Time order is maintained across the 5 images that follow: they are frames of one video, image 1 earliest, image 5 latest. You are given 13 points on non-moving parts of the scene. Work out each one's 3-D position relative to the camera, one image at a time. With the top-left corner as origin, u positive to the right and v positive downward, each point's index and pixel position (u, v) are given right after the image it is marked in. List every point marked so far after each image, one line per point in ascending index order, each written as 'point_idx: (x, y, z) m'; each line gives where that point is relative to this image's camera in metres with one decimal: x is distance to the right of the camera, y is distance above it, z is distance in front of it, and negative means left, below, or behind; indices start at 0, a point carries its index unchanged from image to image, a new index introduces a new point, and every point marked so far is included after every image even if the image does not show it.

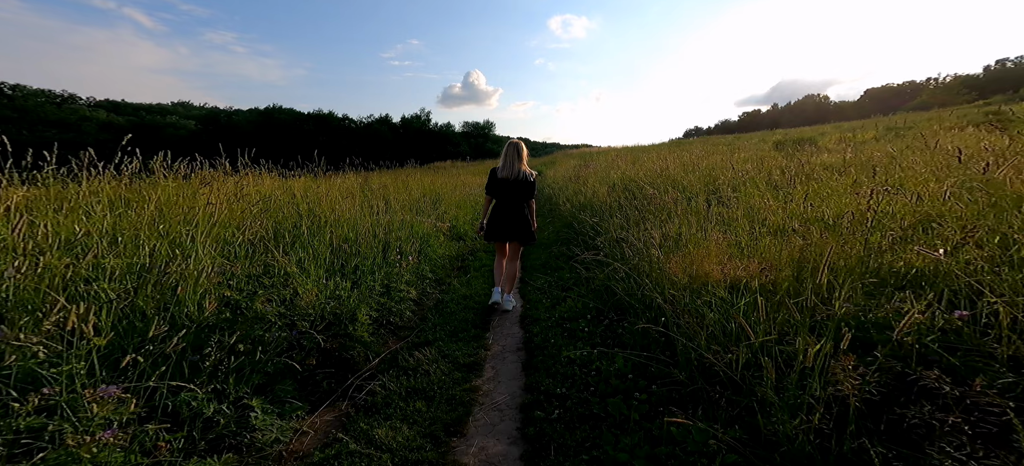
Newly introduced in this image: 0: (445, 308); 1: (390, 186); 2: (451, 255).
0: (-0.9, -1.1, +5.9) m
1: (-2.8, +1.0, +9.8) m
2: (-1.2, -0.4, +8.2) m
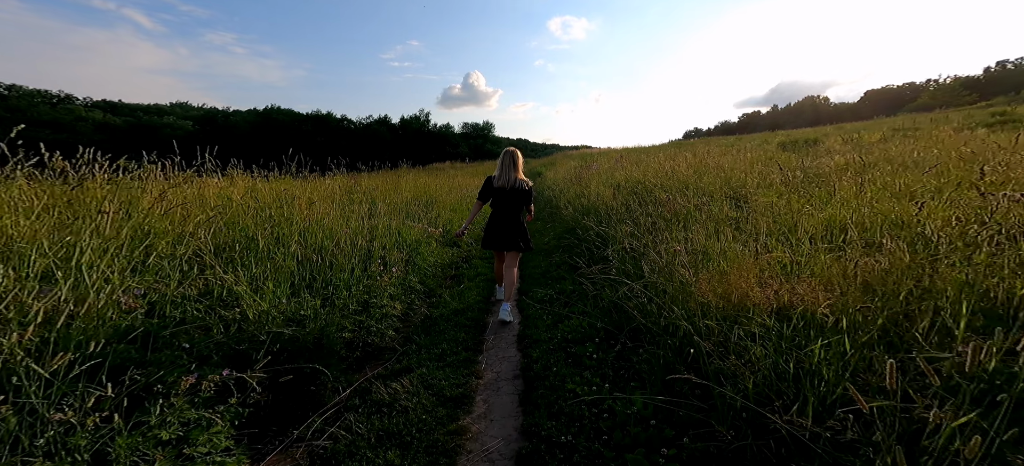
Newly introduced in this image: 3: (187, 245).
0: (-1.0, -1.2, +5.2) m
1: (-2.8, +0.9, +9.1) m
2: (-1.2, -0.5, +7.5) m
3: (-2.7, -0.1, +3.5) m
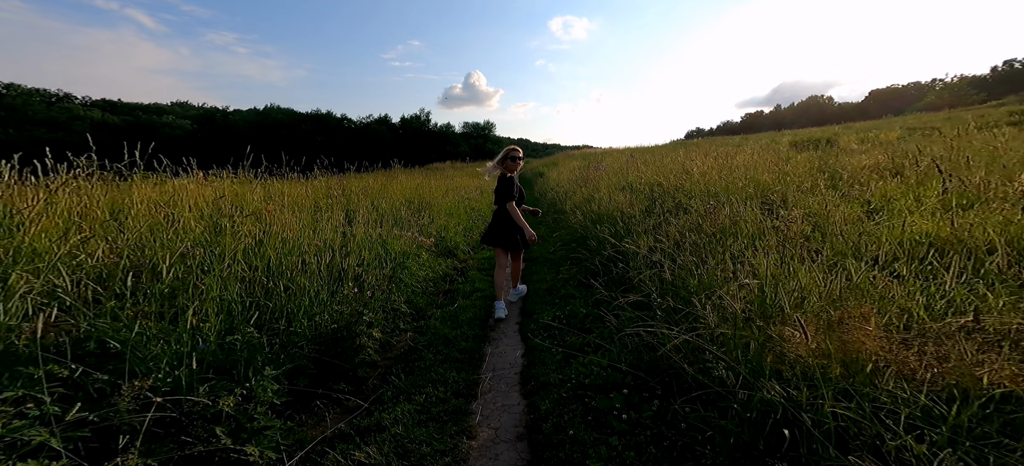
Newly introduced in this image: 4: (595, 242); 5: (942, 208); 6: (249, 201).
0: (-1.0, -1.3, +4.2) m
1: (-2.8, +0.8, +8.1) m
2: (-1.2, -0.7, +6.6) m
3: (-2.7, -0.3, +2.5) m
4: (+1.2, -0.1, +6.2) m
5: (+4.0, +0.2, +3.9) m
6: (-3.1, +0.4, +4.9) m
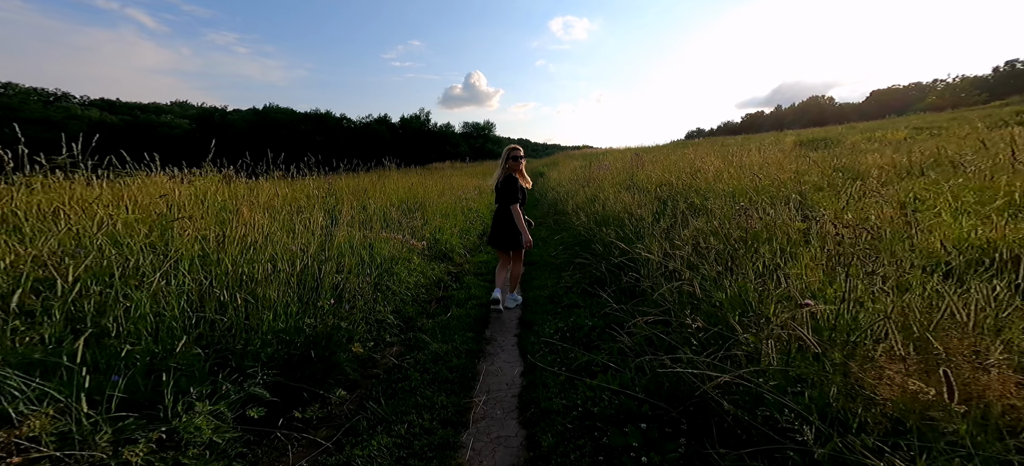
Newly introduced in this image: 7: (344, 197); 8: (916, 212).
0: (-1.0, -1.3, +3.7) m
1: (-2.8, +0.7, +7.6) m
2: (-1.2, -0.7, +6.1) m
3: (-2.7, -0.3, +2.0) m
4: (+1.2, -0.2, +5.7) m
5: (+4.0, +0.2, +3.4) m
6: (-3.1, +0.3, +4.4) m
7: (-2.8, +0.6, +7.0) m
8: (+3.4, +0.2, +3.5) m
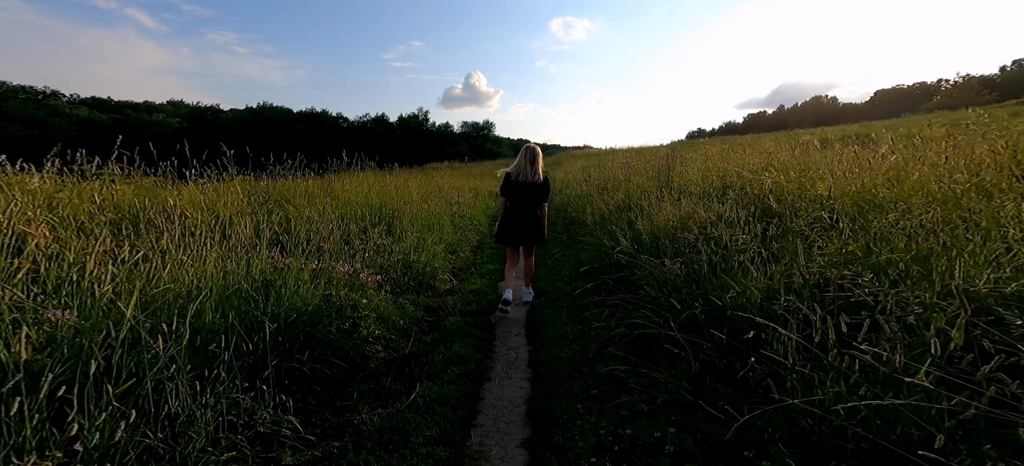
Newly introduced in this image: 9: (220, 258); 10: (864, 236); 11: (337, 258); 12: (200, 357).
0: (-1.0, -1.6, +1.6) m
1: (-2.8, +0.5, +5.5) m
2: (-1.2, -1.0, +3.9) m
3: (-2.7, -0.6, -0.2) m
4: (+1.2, -0.4, +3.5) m
5: (+4.0, -0.1, +1.2) m
6: (-3.1, +0.1, +2.3) m
7: (-2.8, +0.3, +4.8) m
8: (+3.4, -0.1, +1.4) m
9: (-2.2, -0.2, +3.0) m
10: (+2.2, 0.0, +2.6) m
11: (-1.9, -0.3, +4.3) m
12: (-1.8, -0.7, +2.3) m
